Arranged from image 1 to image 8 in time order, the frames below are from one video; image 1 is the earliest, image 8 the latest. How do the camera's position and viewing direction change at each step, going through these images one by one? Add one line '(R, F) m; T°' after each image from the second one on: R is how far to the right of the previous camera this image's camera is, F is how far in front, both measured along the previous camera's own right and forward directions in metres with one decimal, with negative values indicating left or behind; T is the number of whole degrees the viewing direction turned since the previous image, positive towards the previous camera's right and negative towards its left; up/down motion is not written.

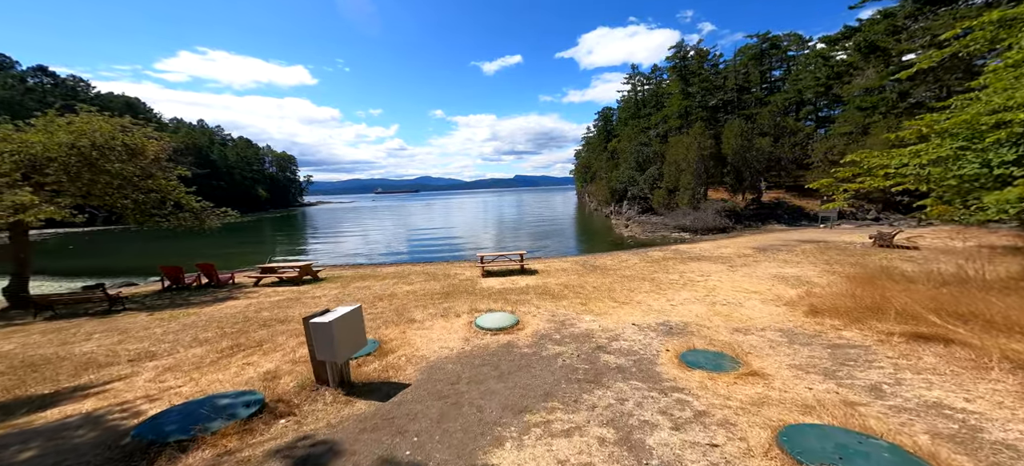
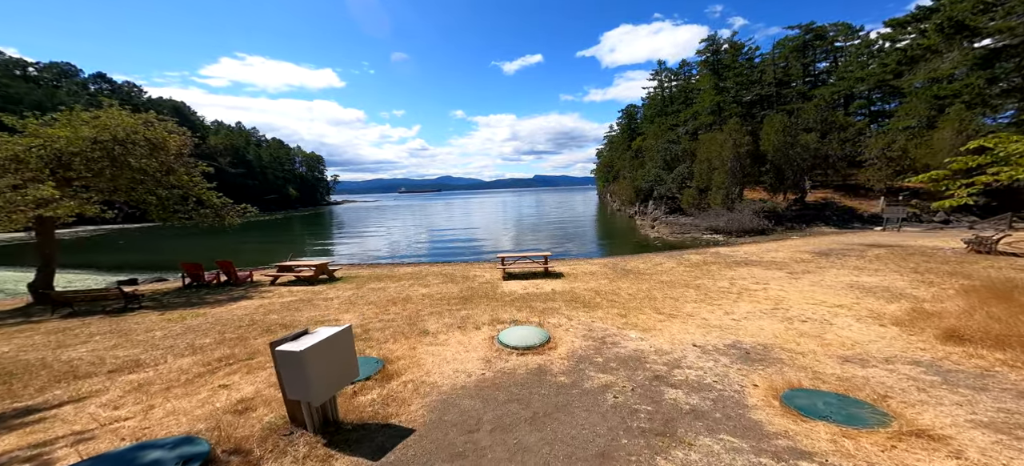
(-0.1, +1.0) m; -3°
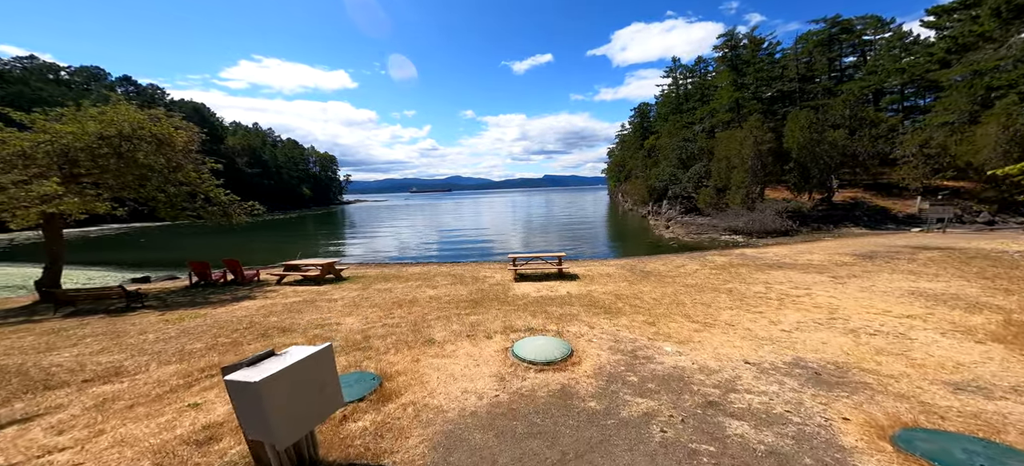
(-0.1, +0.7) m; -2°
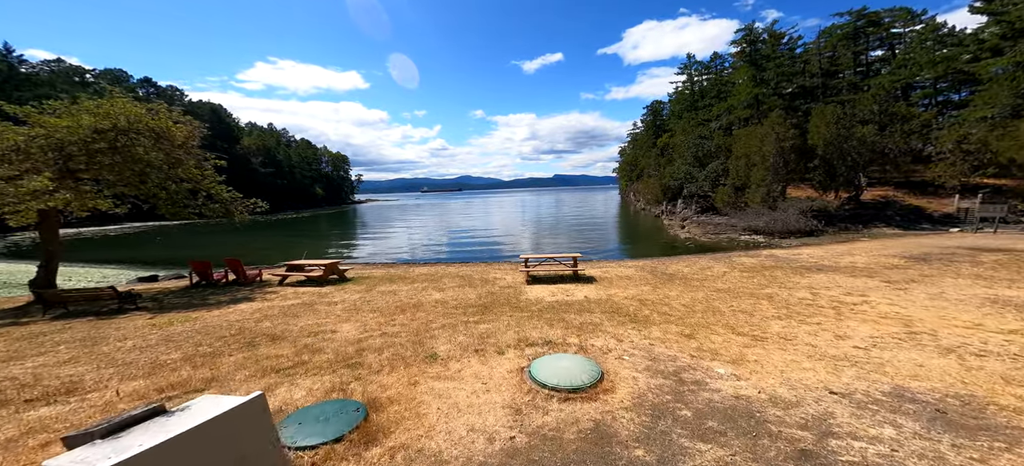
(-0.1, +0.8) m; -1°
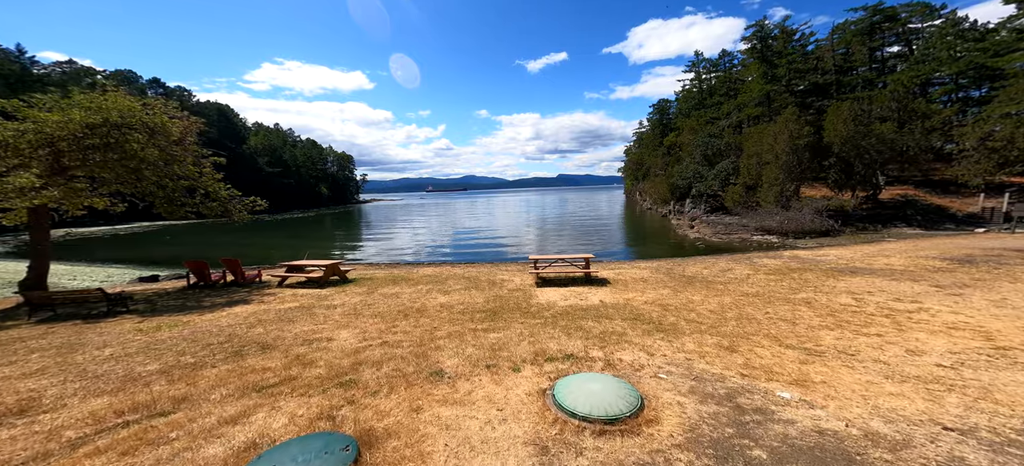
(-0.1, +0.6) m; -1°
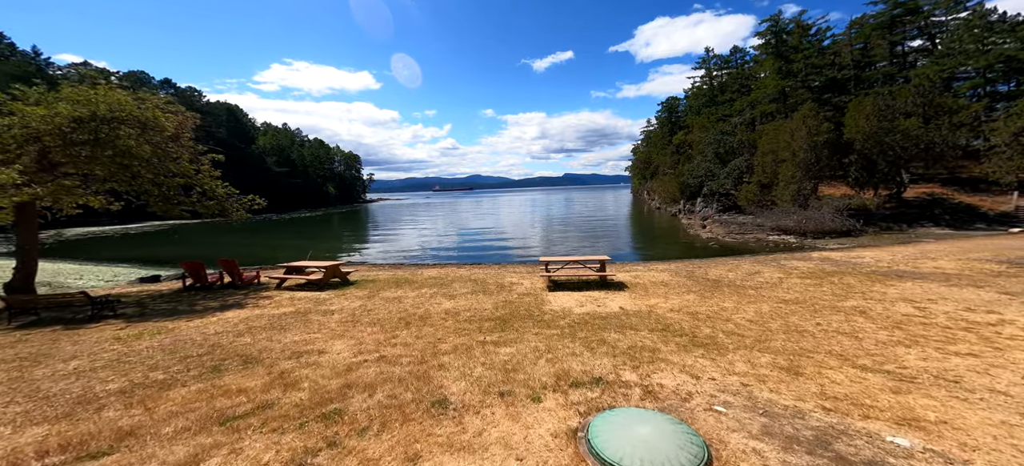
(-0.1, +0.7) m; -1°
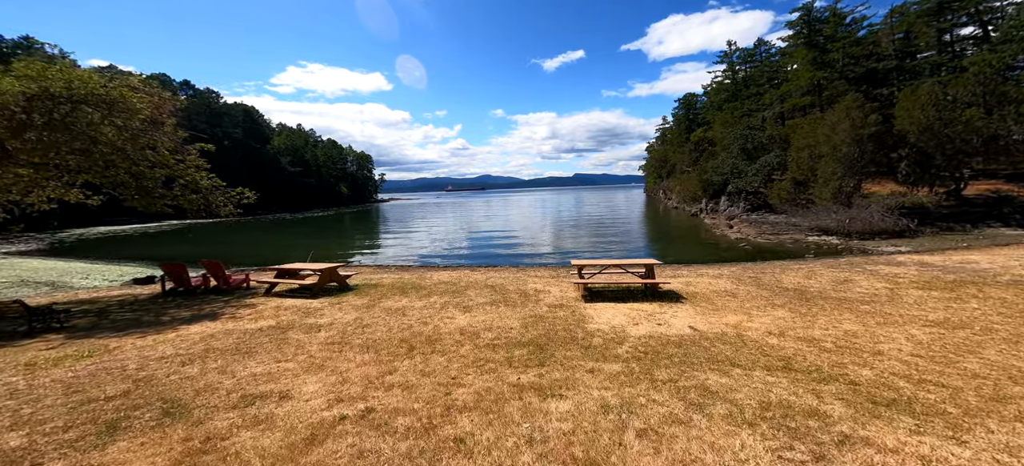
(-0.4, +1.9) m; -2°
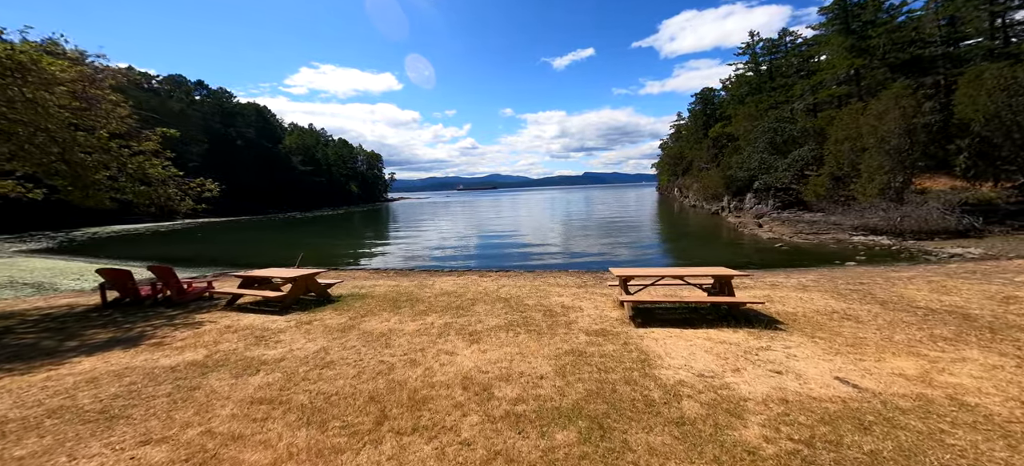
(-0.3, +2.3) m; -1°
